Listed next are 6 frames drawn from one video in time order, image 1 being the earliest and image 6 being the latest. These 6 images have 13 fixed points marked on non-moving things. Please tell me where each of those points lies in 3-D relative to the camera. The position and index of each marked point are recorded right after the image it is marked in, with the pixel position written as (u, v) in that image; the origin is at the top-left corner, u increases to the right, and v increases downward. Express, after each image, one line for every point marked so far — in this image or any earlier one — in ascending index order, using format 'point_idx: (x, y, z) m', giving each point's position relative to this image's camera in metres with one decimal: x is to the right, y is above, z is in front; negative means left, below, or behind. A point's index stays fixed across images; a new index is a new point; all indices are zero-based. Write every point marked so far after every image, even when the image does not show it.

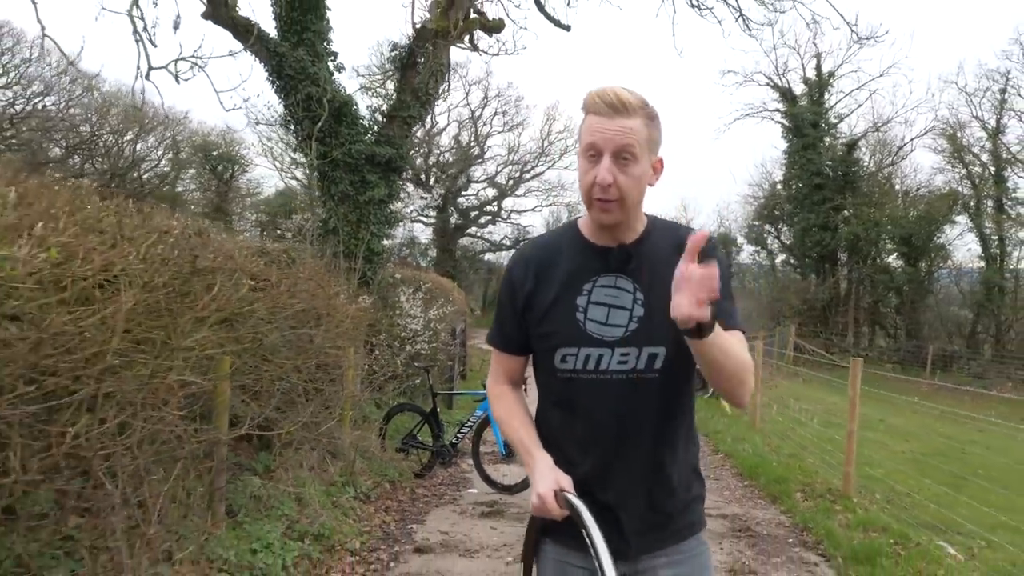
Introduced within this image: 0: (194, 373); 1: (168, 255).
0: (-2.0, -0.5, +4.9) m
1: (-2.1, +0.2, +5.0) m
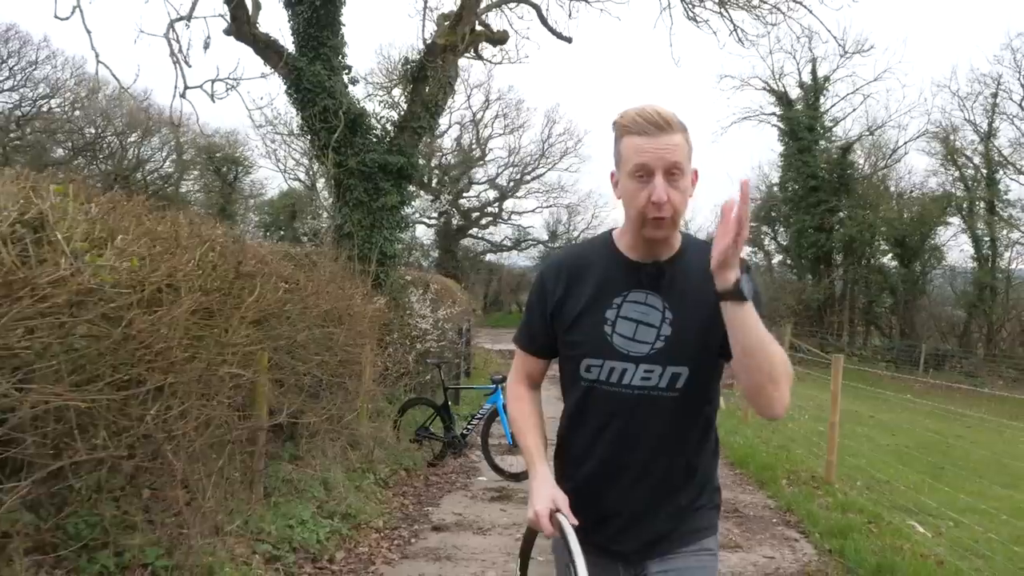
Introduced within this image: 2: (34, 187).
0: (-1.9, -0.5, +5.5) m
1: (-2.0, +0.2, +5.6) m
2: (-2.5, +0.6, +4.4) m
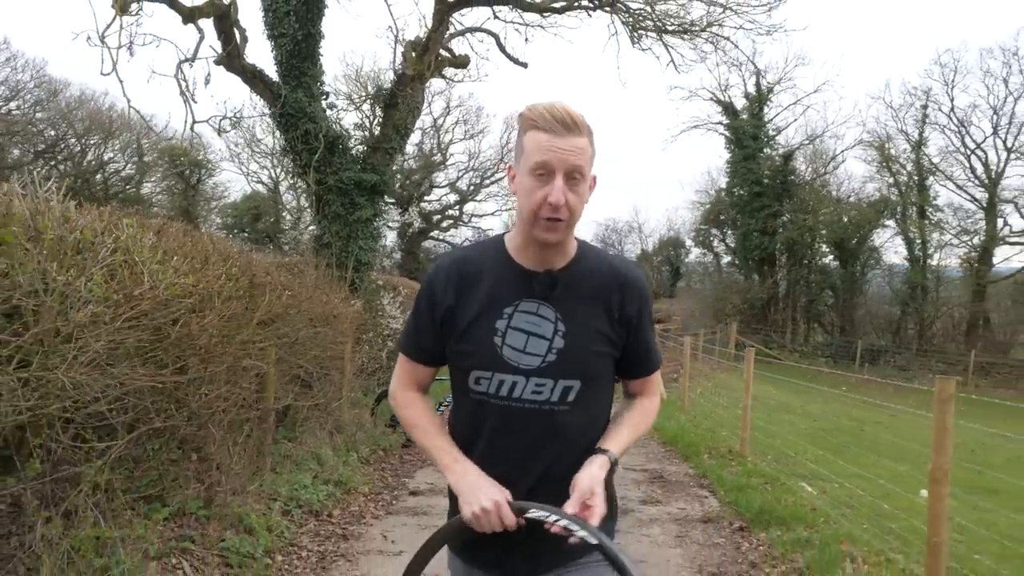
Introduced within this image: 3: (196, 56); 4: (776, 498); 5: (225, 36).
0: (-2.2, -0.6, +6.8) m
1: (-2.3, +0.1, +6.9) m
2: (-2.8, +0.5, +5.6) m
3: (-3.8, +2.8, +9.5) m
4: (+2.4, -1.9, +7.3) m
5: (-4.0, +3.6, +11.2) m
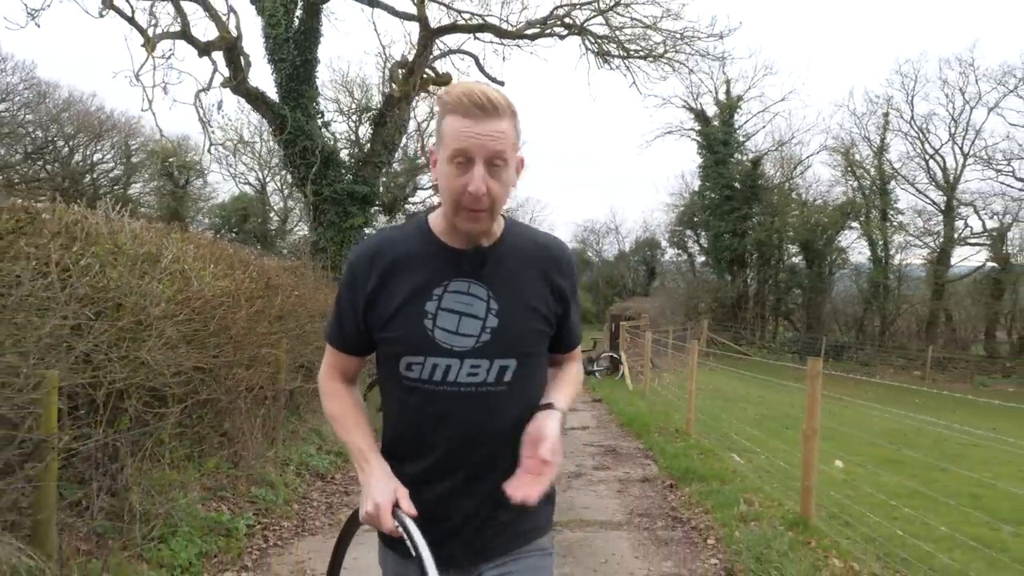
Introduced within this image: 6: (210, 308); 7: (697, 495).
0: (-2.5, -0.6, +8.2) m
1: (-2.6, +0.1, +8.3) m
2: (-3.1, +0.5, +7.0) m
3: (-4.1, +2.8, +10.8) m
4: (+2.1, -1.9, +8.8) m
5: (-4.4, +3.6, +12.5) m
6: (-2.5, -0.2, +6.5) m
7: (+1.7, -1.9, +7.3) m
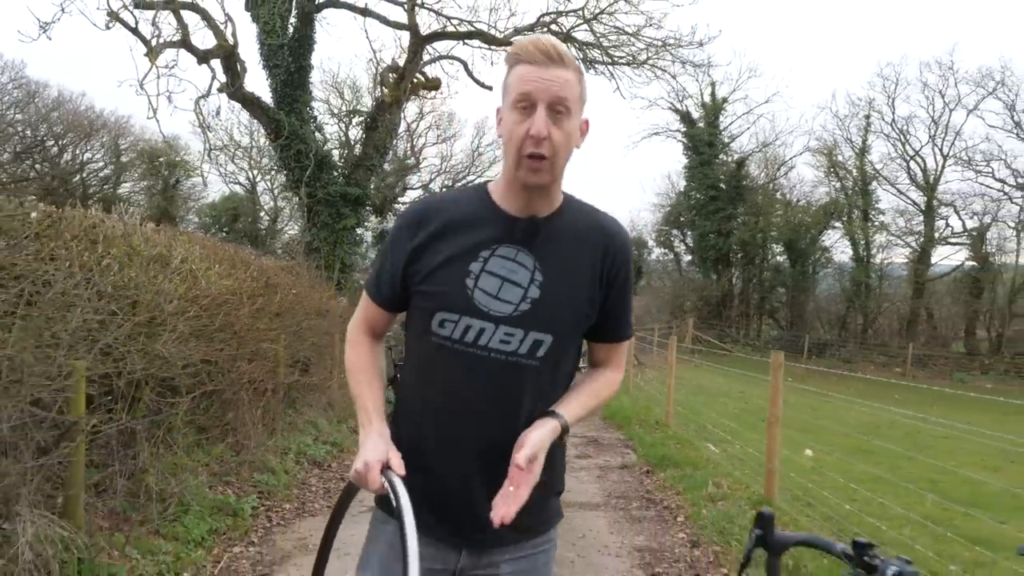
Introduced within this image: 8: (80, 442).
0: (-2.6, -0.6, +8.7) m
1: (-2.8, +0.1, +8.7) m
2: (-3.2, +0.5, +7.5) m
3: (-4.3, +2.8, +11.3) m
4: (+2.0, -1.9, +9.3) m
5: (-4.6, +3.6, +13.0) m
6: (-2.6, -0.2, +7.0) m
7: (+1.6, -1.9, +7.9) m
8: (-2.7, -0.9, +4.9) m
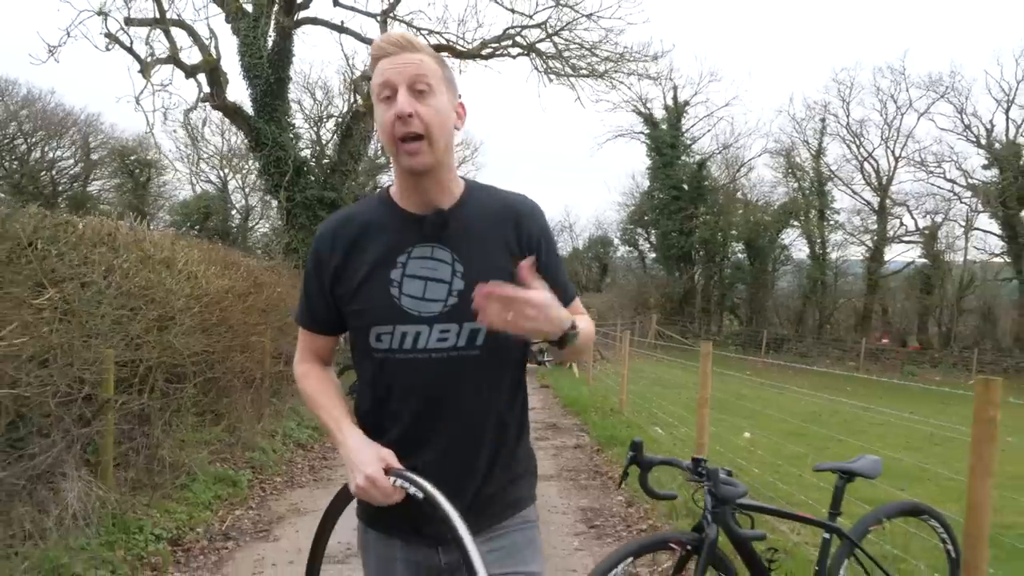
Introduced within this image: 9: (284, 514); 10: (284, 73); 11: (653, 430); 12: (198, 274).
0: (-3.1, -0.6, +9.6) m
1: (-3.2, +0.1, +9.6) m
2: (-3.6, +0.5, +8.4) m
3: (-4.8, +2.8, +12.1) m
4: (+1.5, -1.9, +10.4) m
5: (-5.2, +3.6, +13.8) m
6: (-3.0, -0.2, +7.9) m
7: (+1.2, -1.9, +8.9) m
8: (-2.9, -0.9, +5.8) m
9: (-2.0, -1.9, +6.8) m
10: (-4.2, +4.0, +14.7) m
11: (+2.0, -2.0, +11.3) m
12: (-3.1, +0.2, +7.9) m
